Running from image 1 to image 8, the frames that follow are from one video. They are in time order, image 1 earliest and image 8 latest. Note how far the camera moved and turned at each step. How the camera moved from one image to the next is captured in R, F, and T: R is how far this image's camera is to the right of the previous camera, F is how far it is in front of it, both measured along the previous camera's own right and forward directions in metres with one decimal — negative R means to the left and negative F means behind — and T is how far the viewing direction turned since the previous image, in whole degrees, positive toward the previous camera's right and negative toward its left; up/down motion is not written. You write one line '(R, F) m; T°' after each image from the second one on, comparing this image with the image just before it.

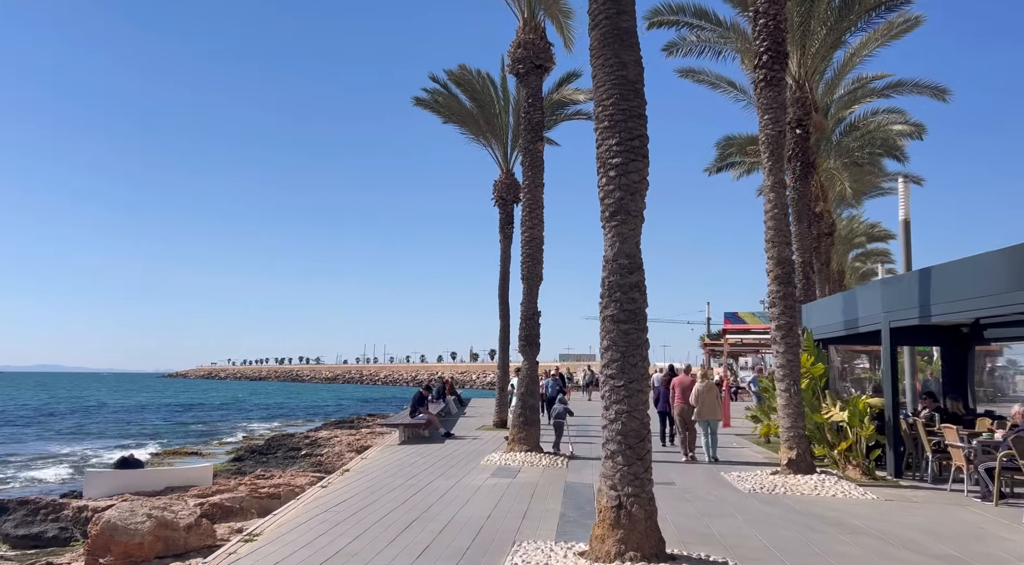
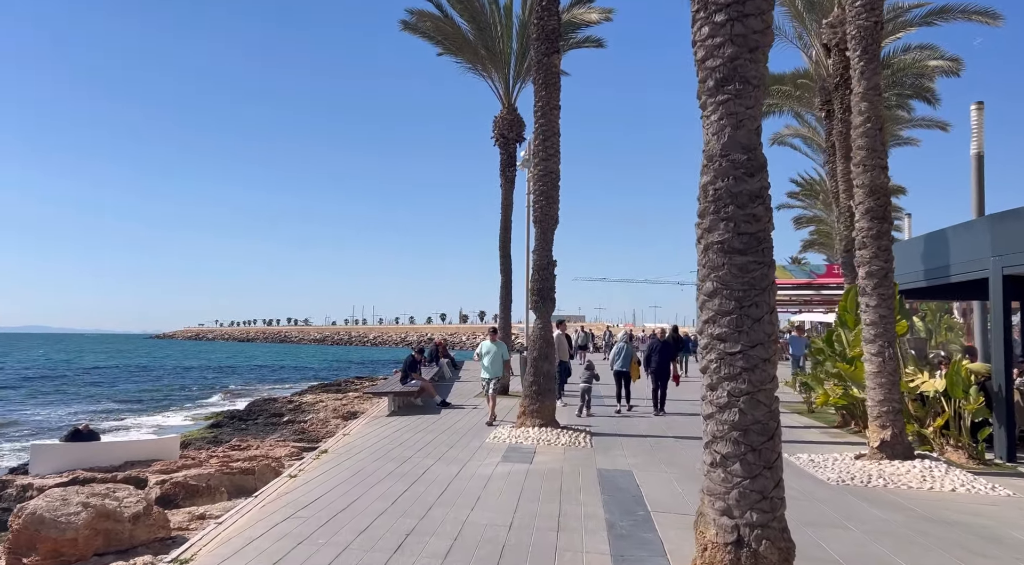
(-0.3, +2.4) m; +1°
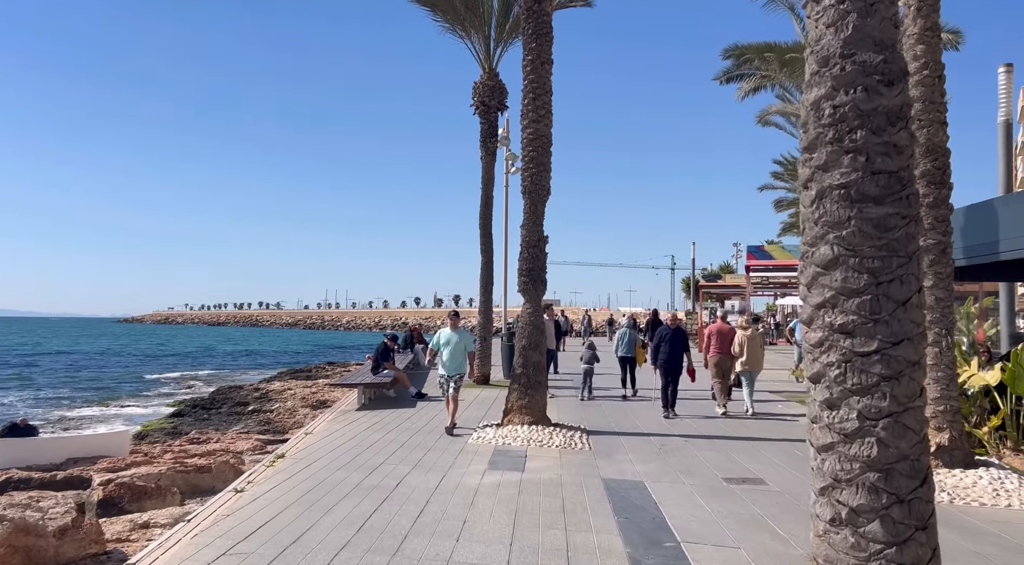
(-0.1, +1.5) m; +2°
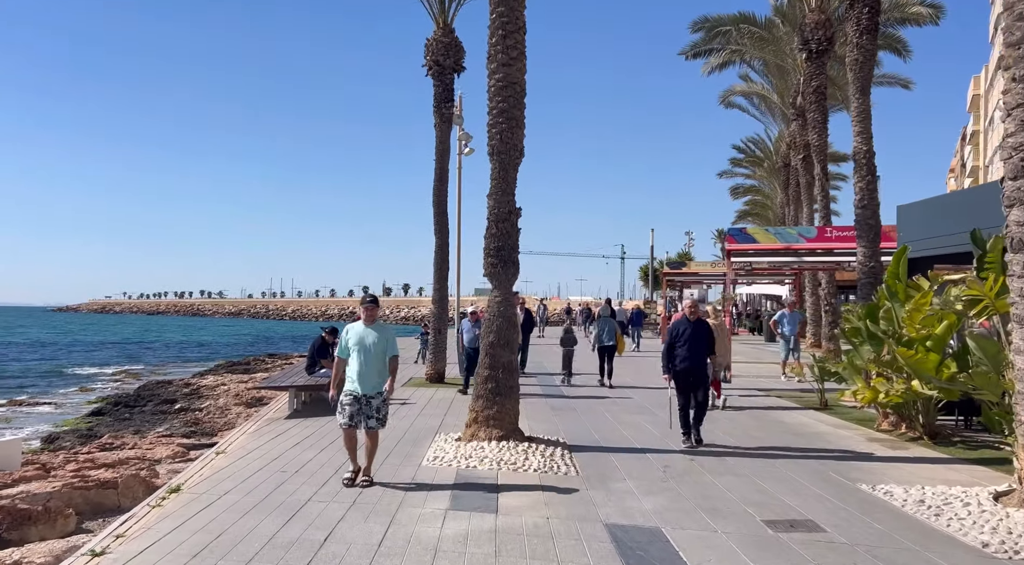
(-0.2, +2.1) m; +4°
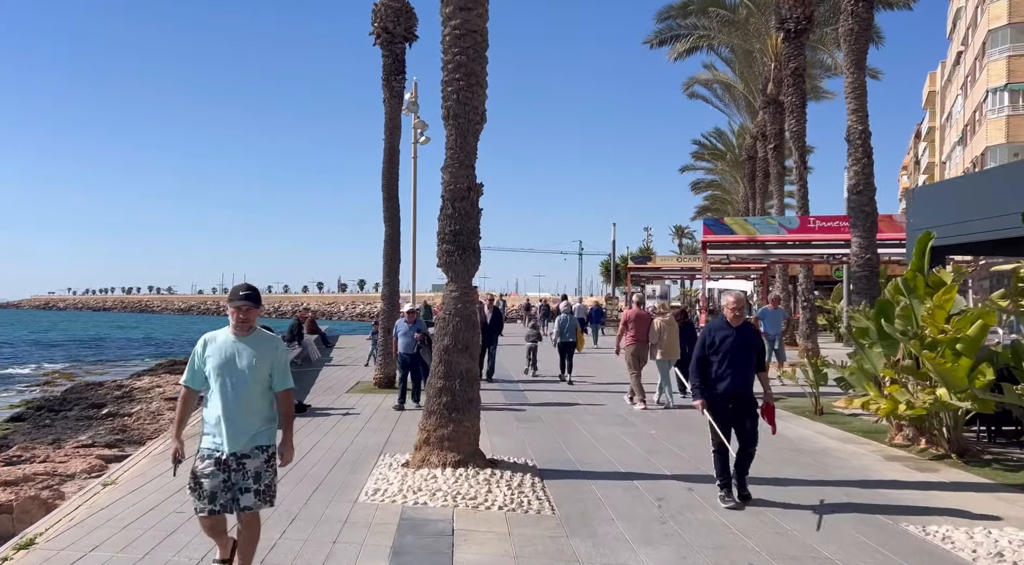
(0.0, +1.5) m; +3°
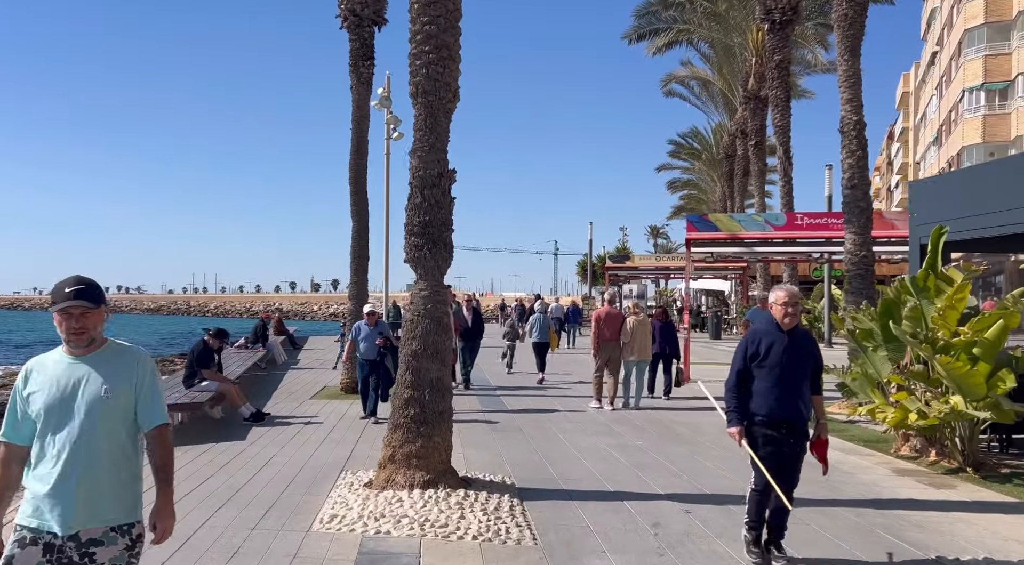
(0.0, +0.8) m; +2°
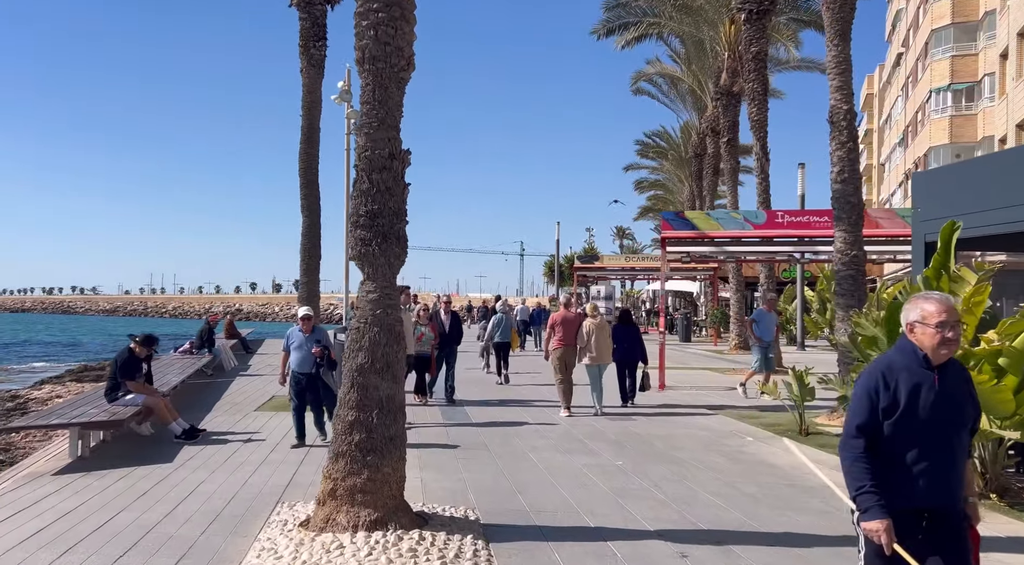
(0.0, +1.0) m; +2°
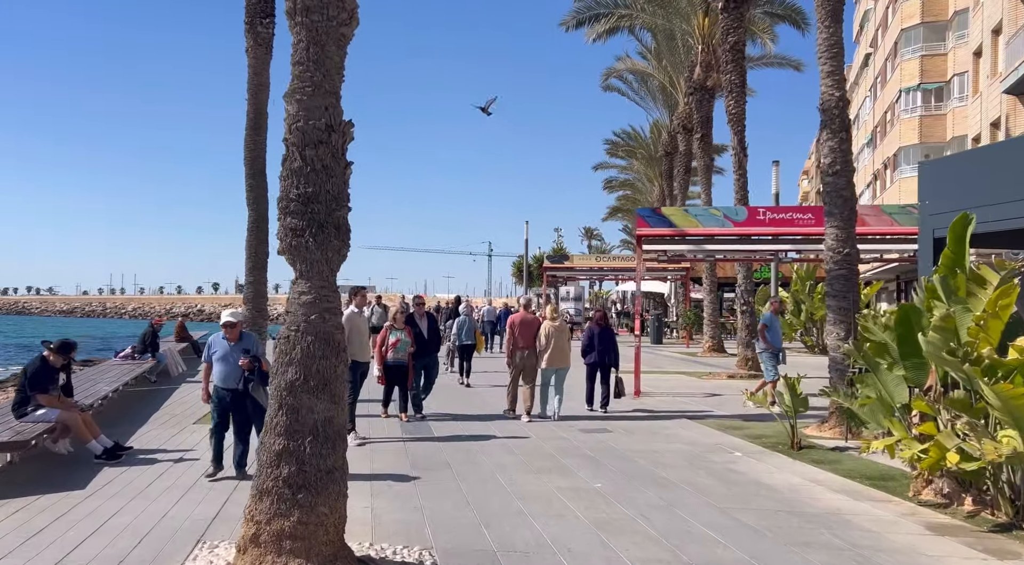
(0.0, +0.9) m; +2°
